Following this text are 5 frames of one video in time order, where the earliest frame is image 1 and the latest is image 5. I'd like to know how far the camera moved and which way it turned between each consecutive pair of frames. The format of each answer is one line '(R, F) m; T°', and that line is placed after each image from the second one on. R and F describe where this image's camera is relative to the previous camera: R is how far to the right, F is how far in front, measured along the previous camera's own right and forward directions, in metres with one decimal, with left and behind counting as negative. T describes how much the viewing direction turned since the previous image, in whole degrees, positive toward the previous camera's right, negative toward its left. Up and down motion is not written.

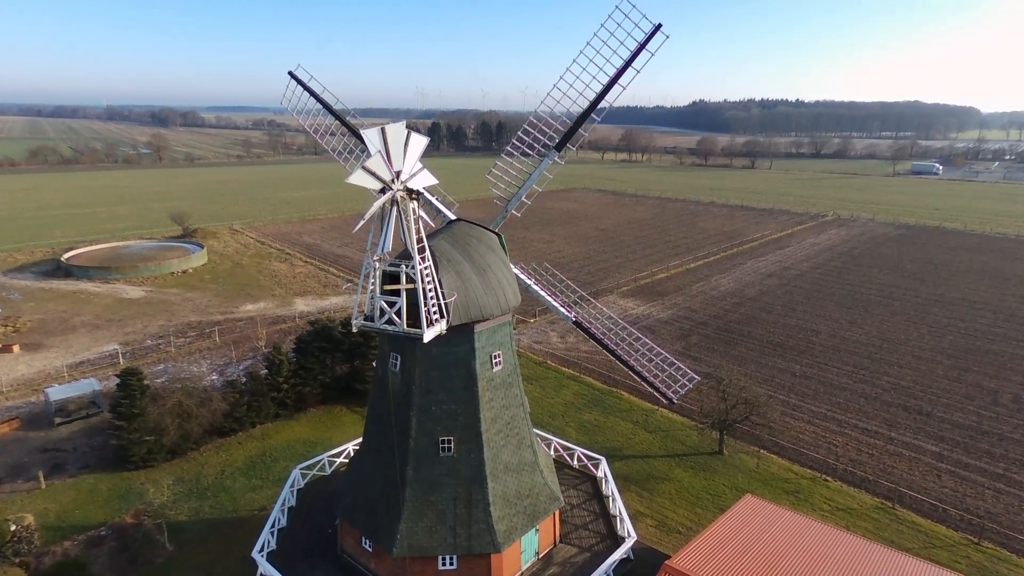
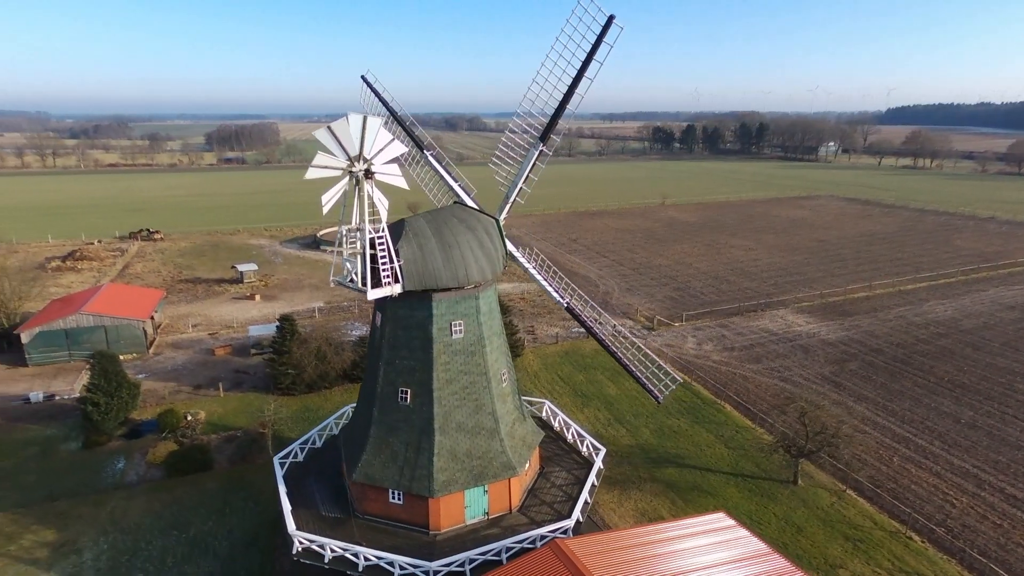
(+5.1, +0.2) m; -23°
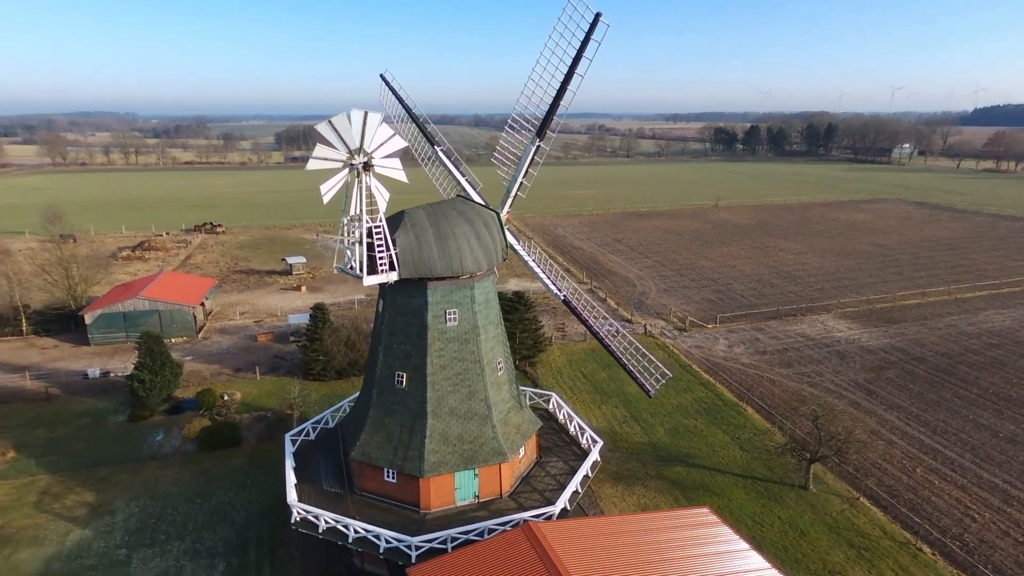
(+1.2, -0.3) m; -5°
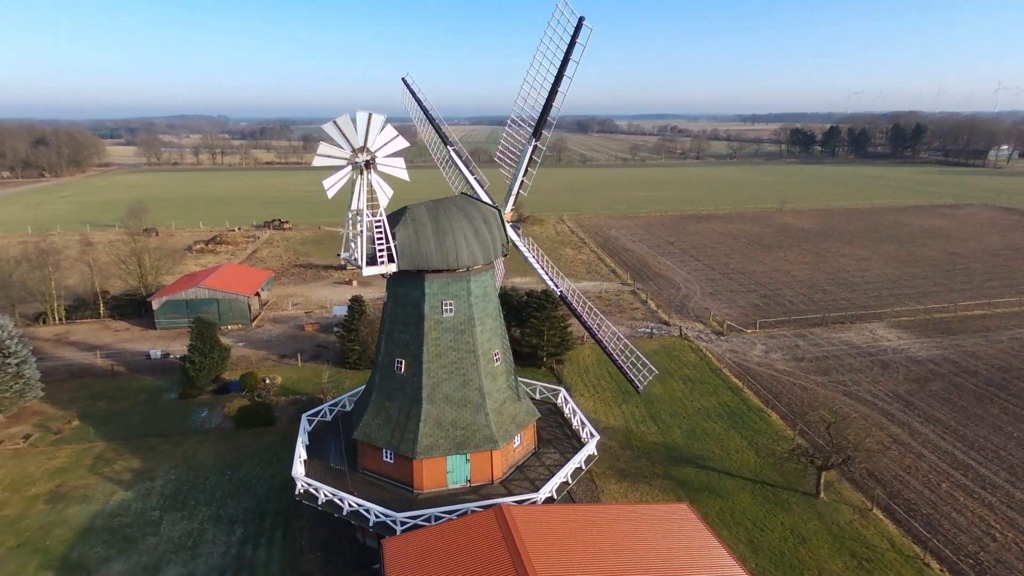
(+1.5, -0.4) m; -6°
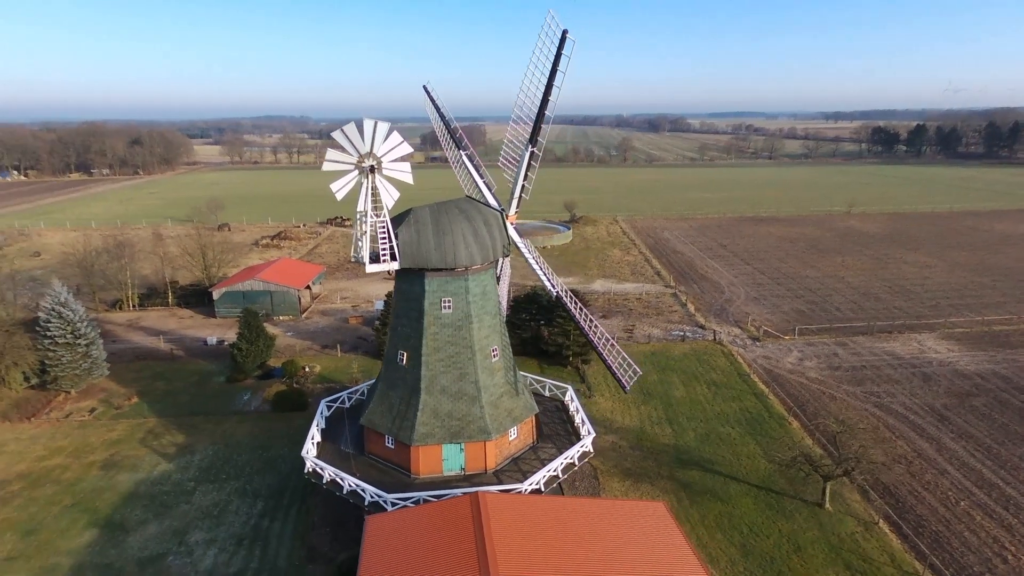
(+1.5, -0.5) m; -6°
